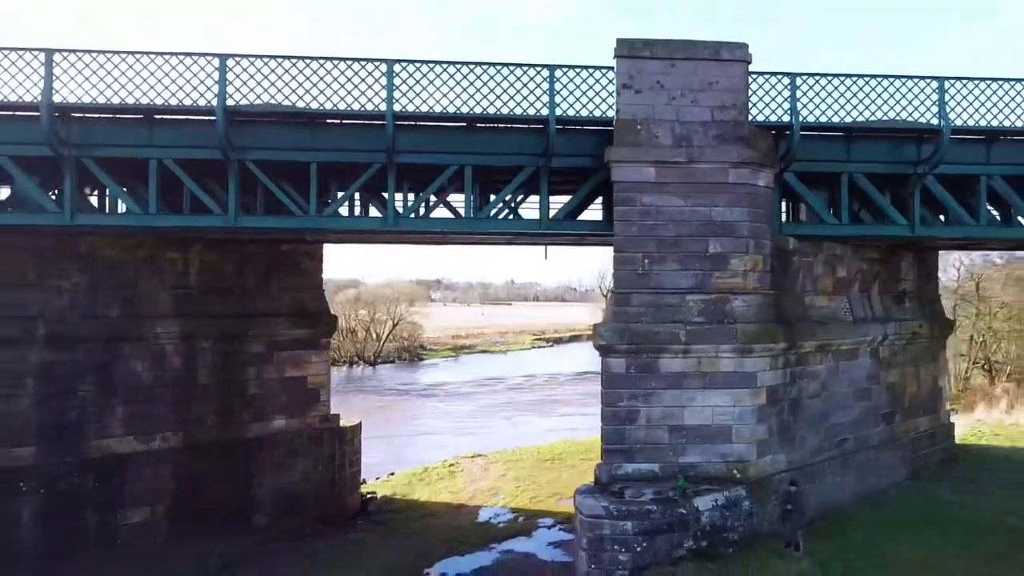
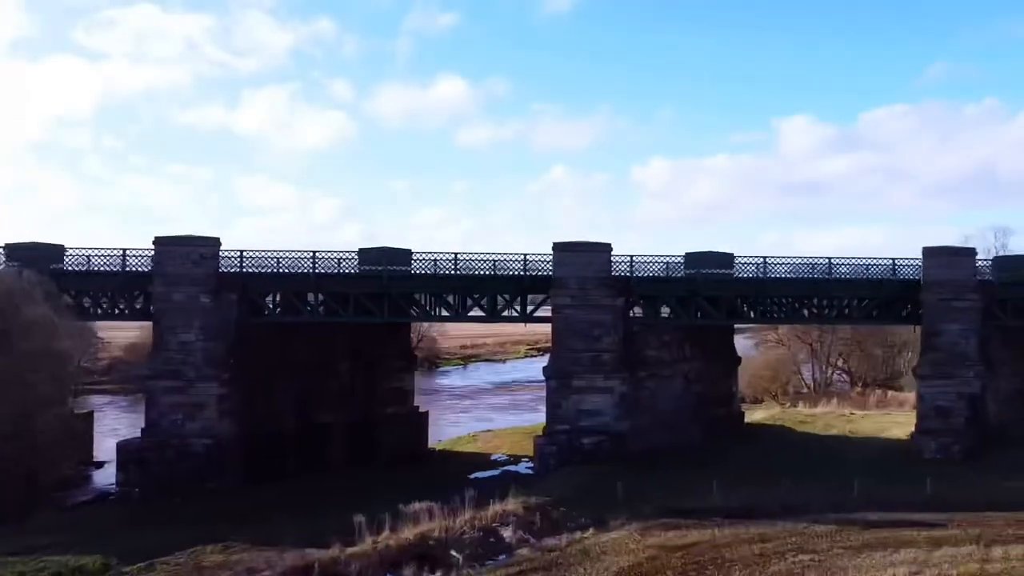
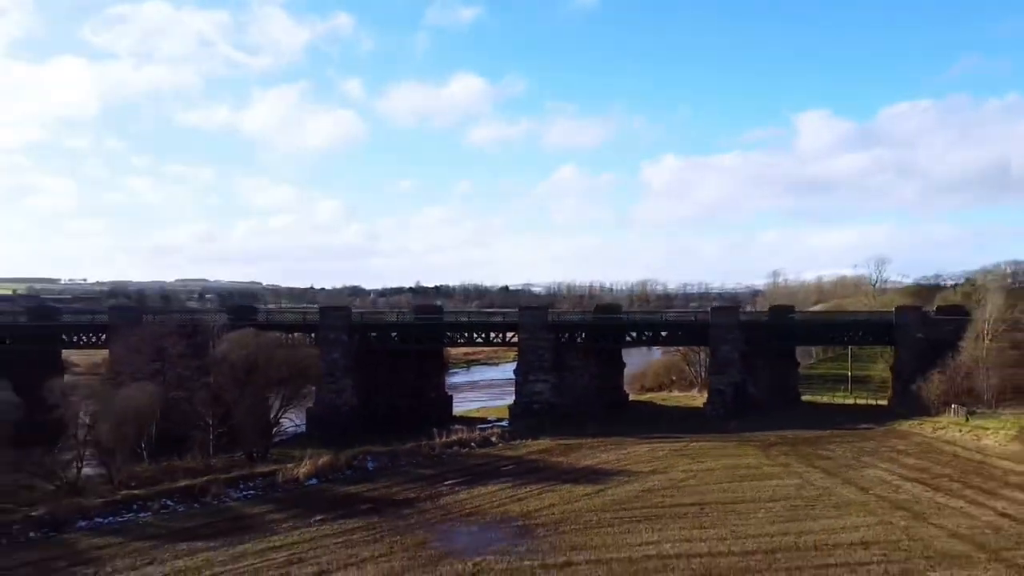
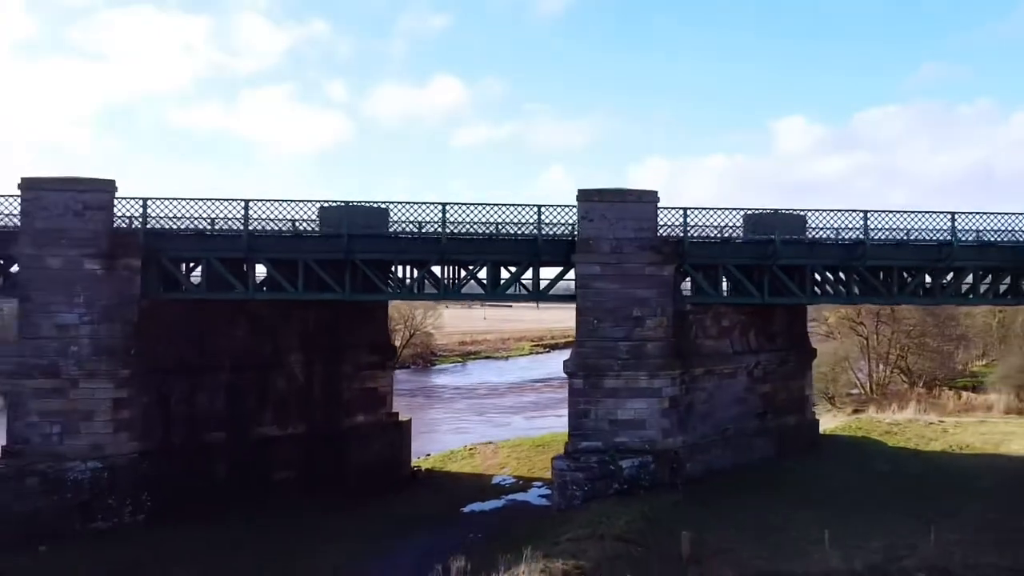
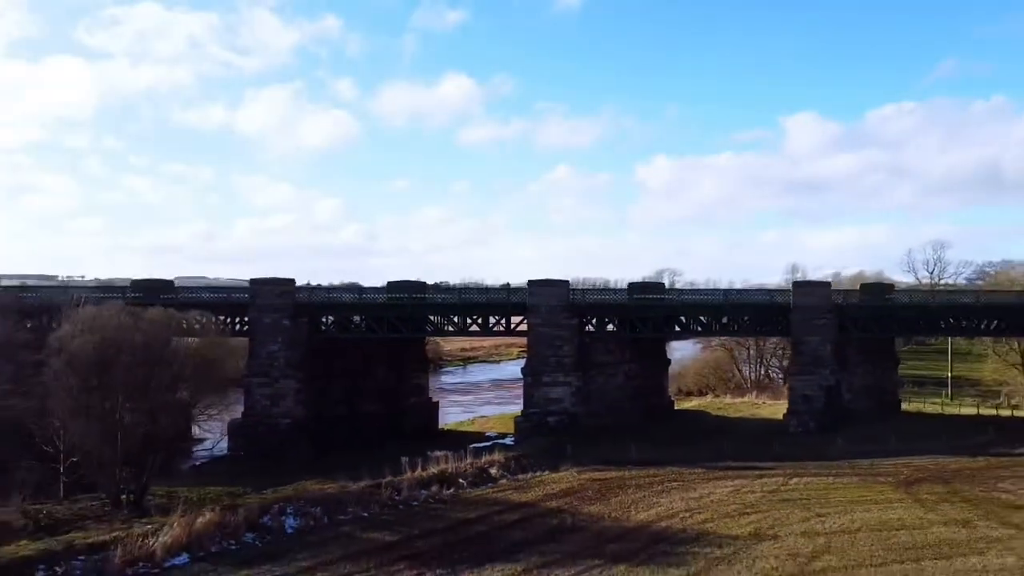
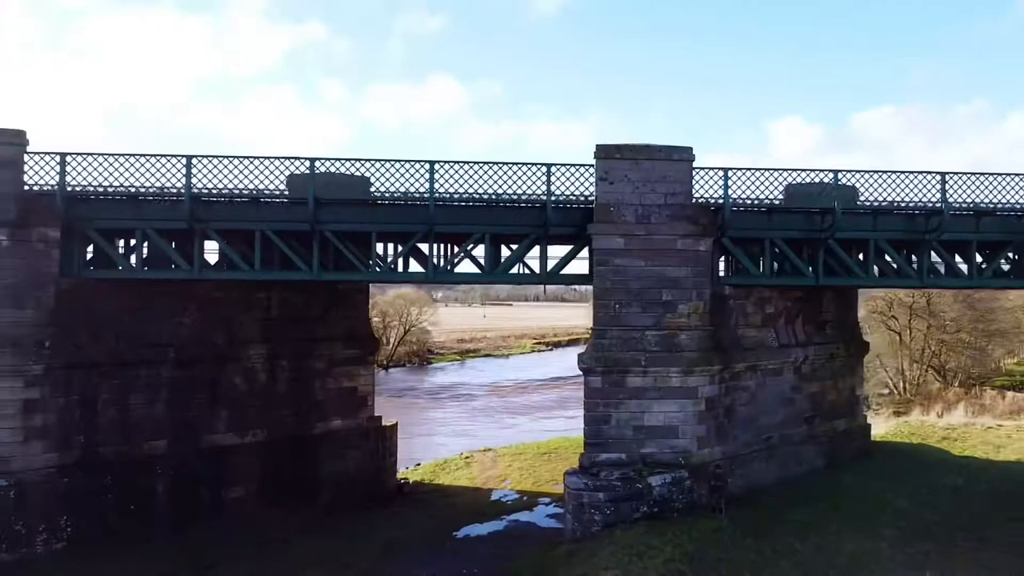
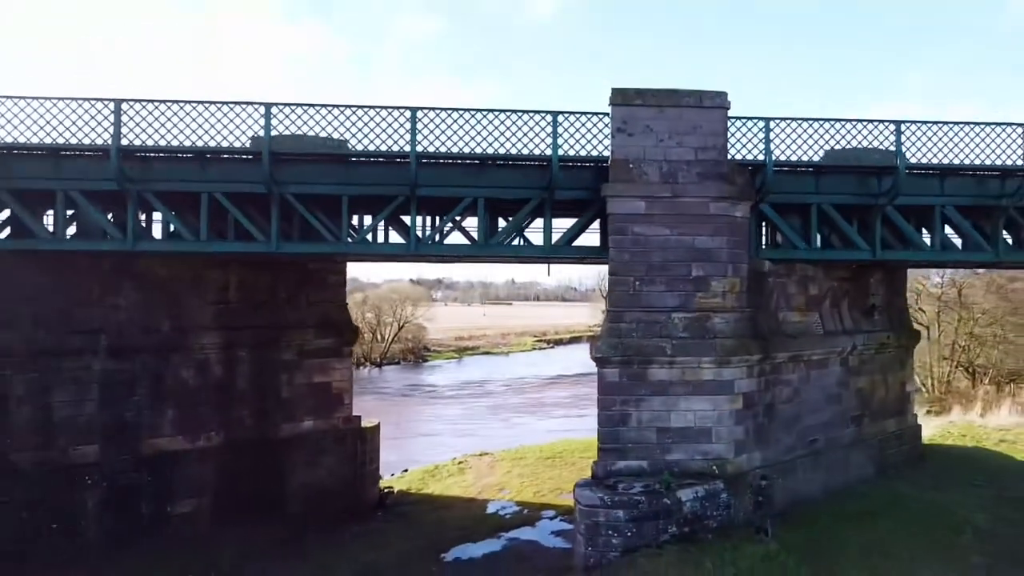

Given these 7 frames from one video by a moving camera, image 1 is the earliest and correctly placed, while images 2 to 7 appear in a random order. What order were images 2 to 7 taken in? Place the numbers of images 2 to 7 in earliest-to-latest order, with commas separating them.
7, 6, 4, 2, 5, 3
